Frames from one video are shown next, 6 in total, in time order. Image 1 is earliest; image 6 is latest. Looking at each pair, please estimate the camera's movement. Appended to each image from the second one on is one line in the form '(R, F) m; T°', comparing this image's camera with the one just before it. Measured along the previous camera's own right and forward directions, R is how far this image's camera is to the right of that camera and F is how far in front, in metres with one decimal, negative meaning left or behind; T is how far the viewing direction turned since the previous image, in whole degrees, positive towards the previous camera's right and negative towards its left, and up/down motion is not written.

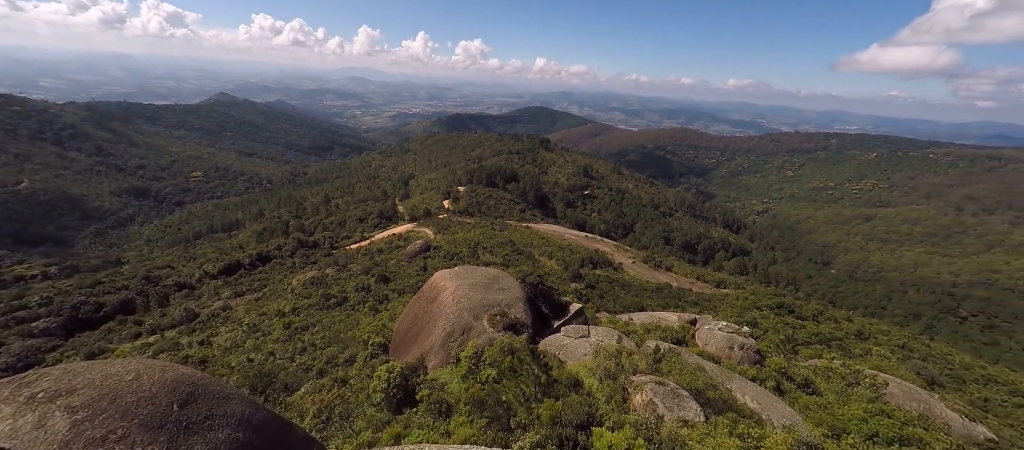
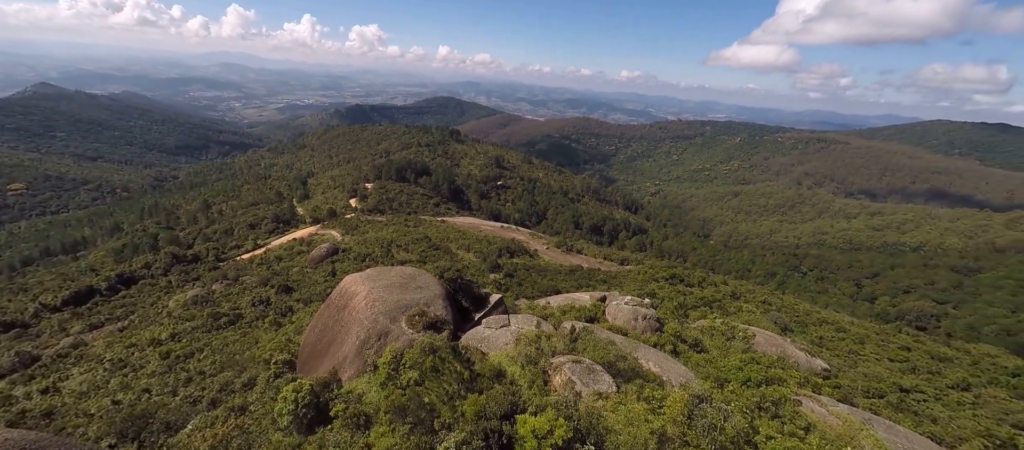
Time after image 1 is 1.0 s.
(-0.1, -0.4) m; +12°
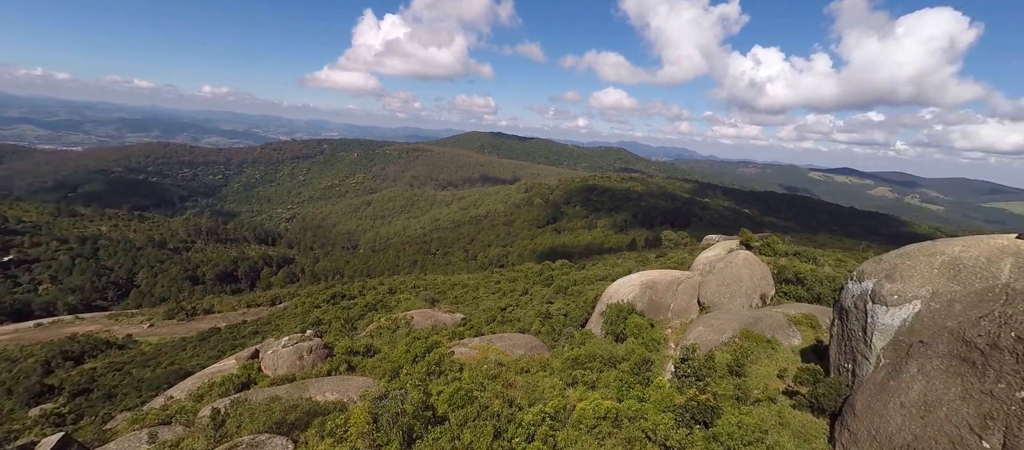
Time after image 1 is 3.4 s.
(-0.7, -2.4) m; +44°
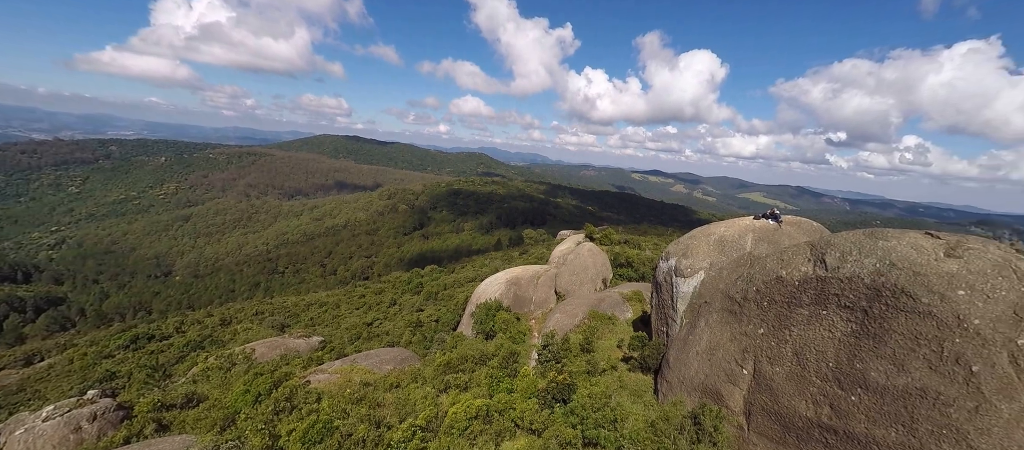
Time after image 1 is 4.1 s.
(+0.1, -0.3) m; +18°
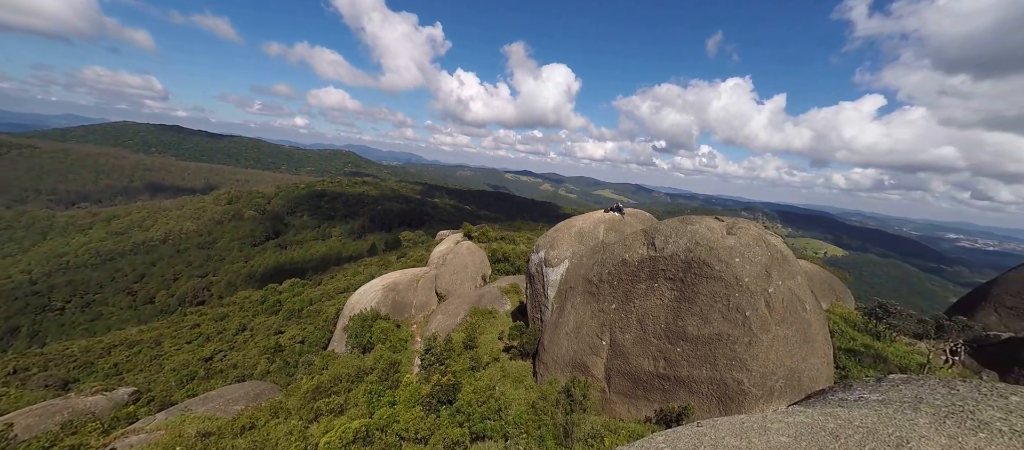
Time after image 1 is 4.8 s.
(-0.1, -0.3) m; +16°
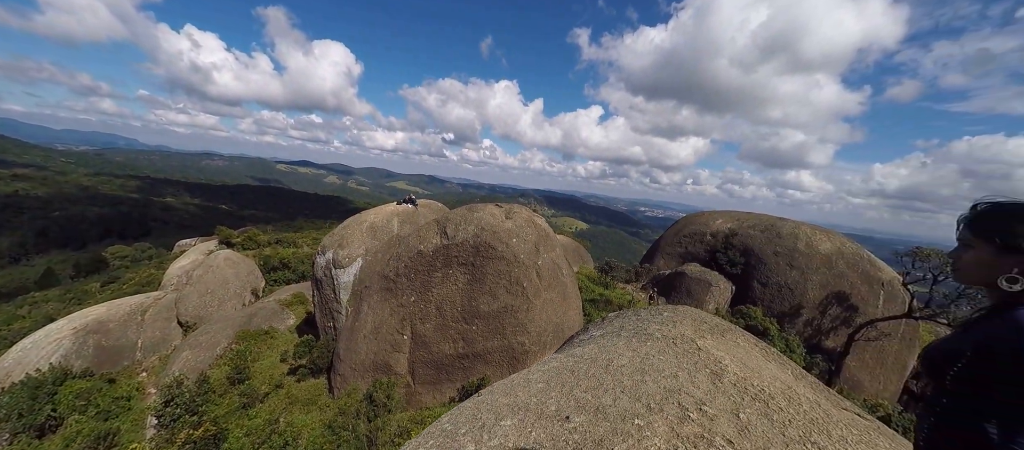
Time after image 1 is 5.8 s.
(+0.1, +0.1) m; +27°
